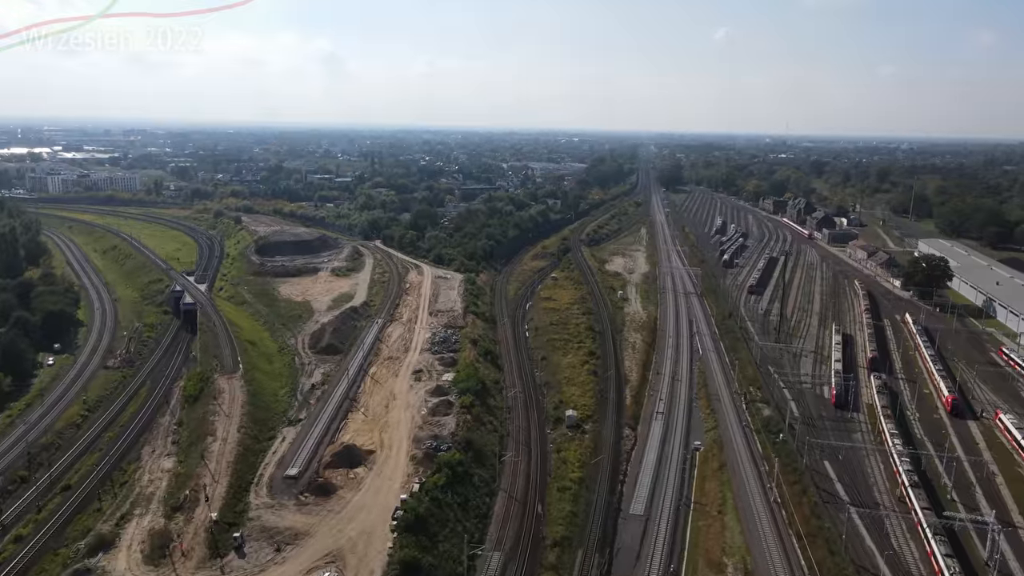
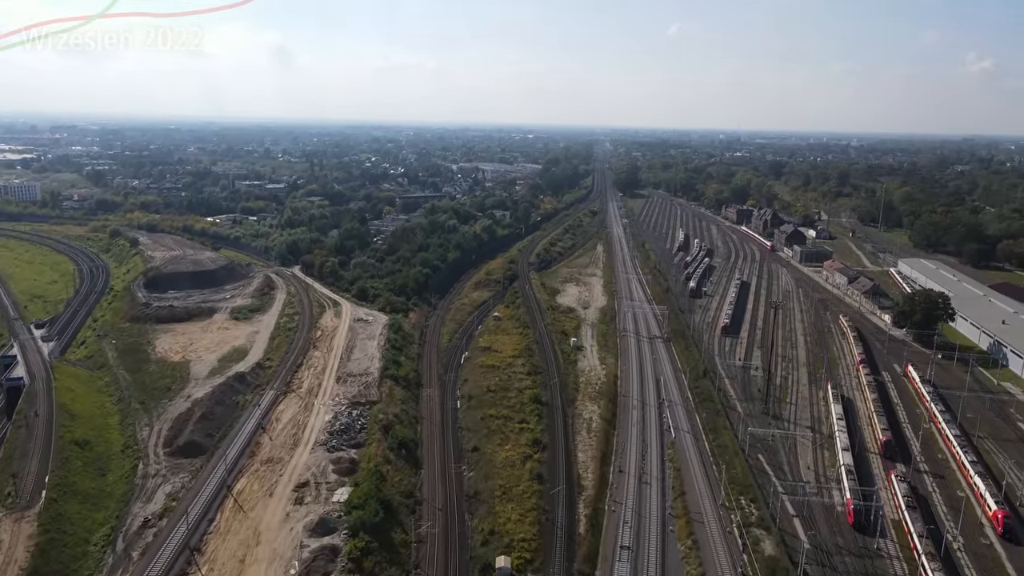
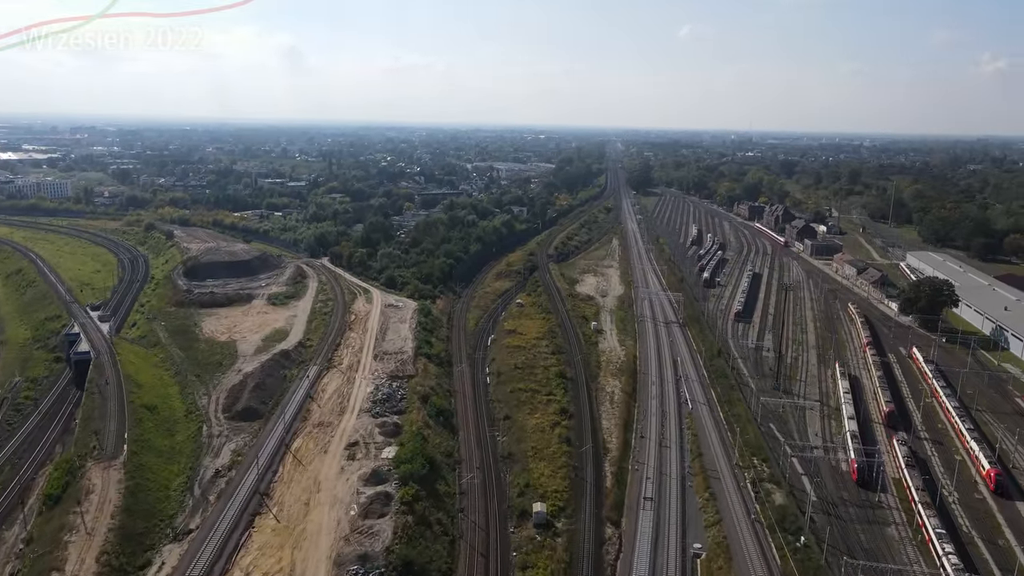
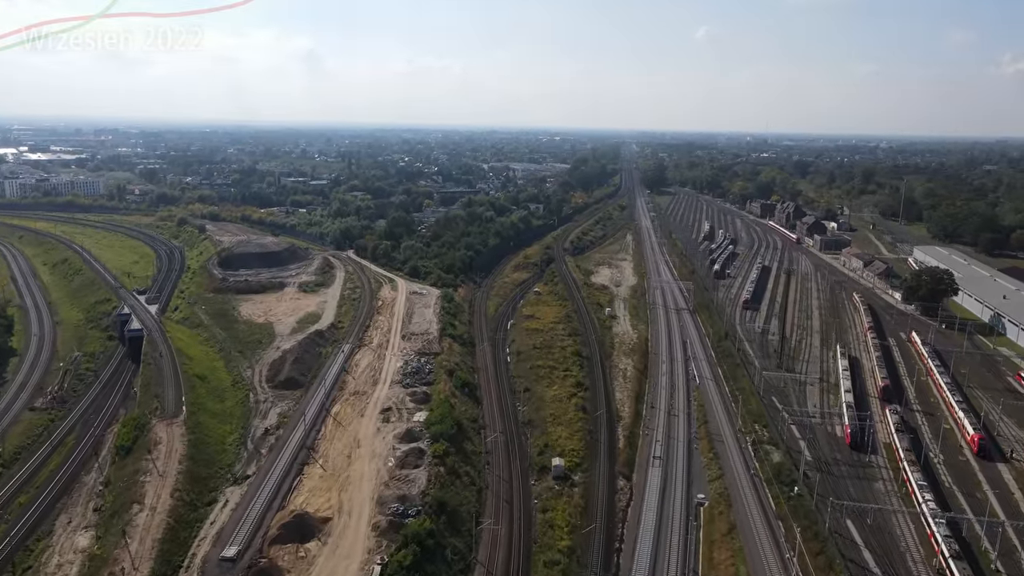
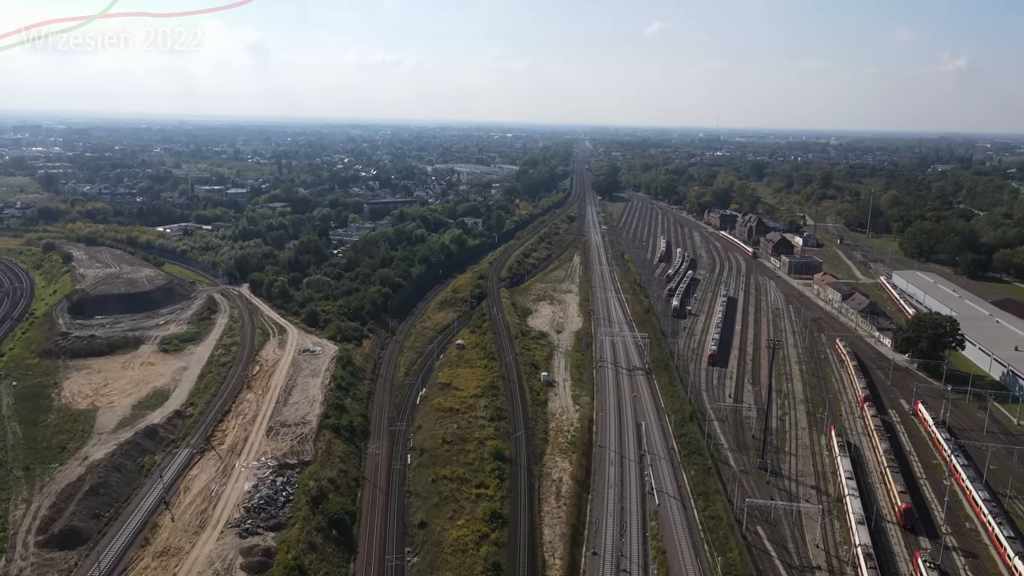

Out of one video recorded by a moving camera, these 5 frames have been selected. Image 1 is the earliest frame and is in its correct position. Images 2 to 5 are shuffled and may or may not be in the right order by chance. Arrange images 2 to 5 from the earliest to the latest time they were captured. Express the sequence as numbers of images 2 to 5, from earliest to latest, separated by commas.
4, 3, 2, 5
